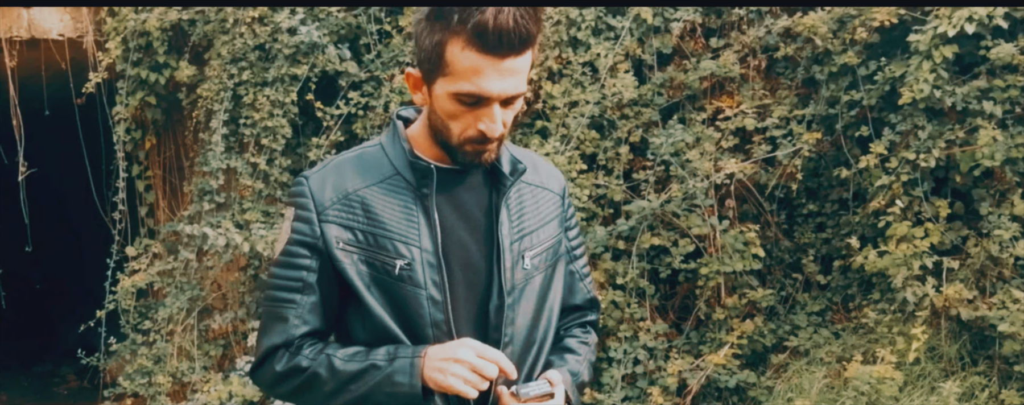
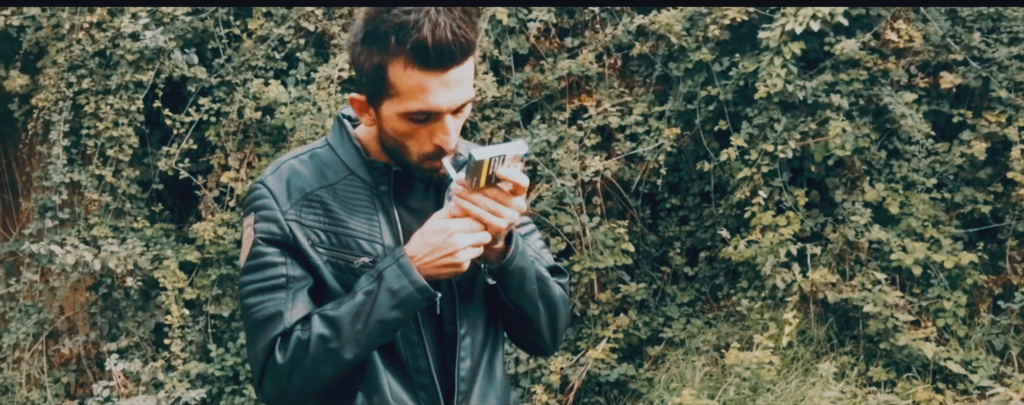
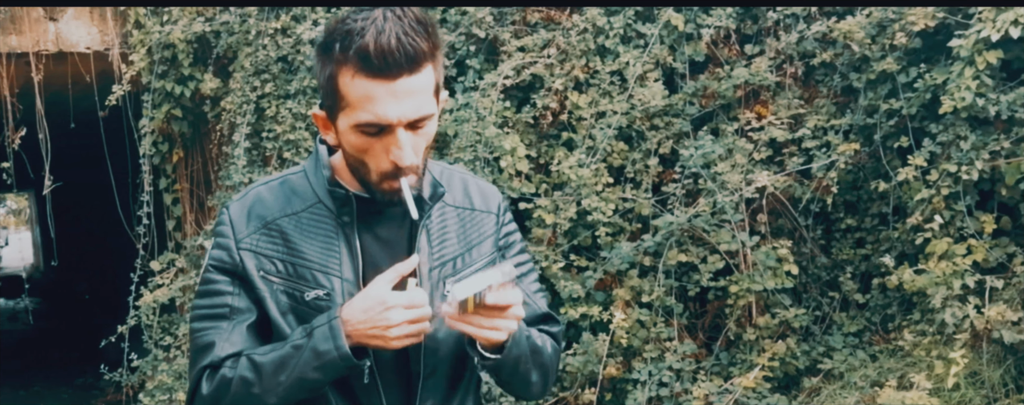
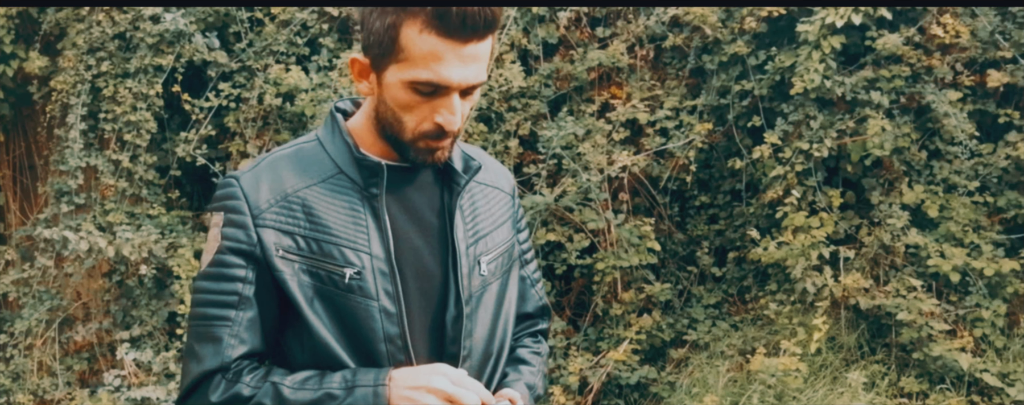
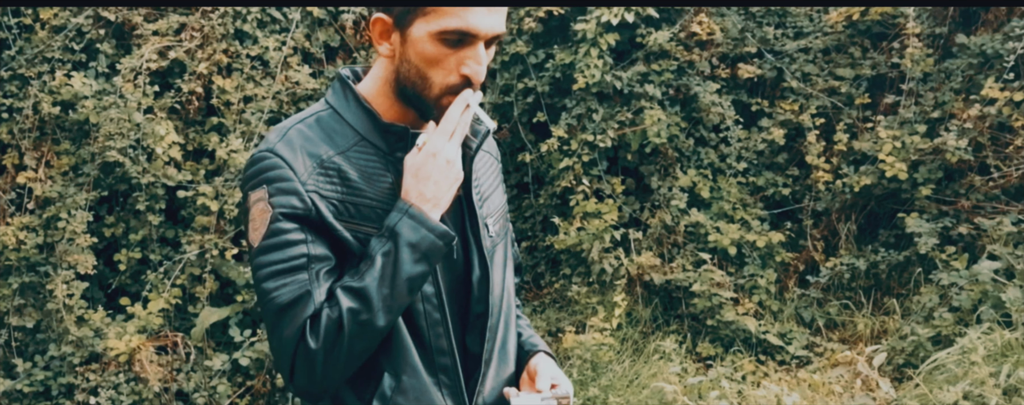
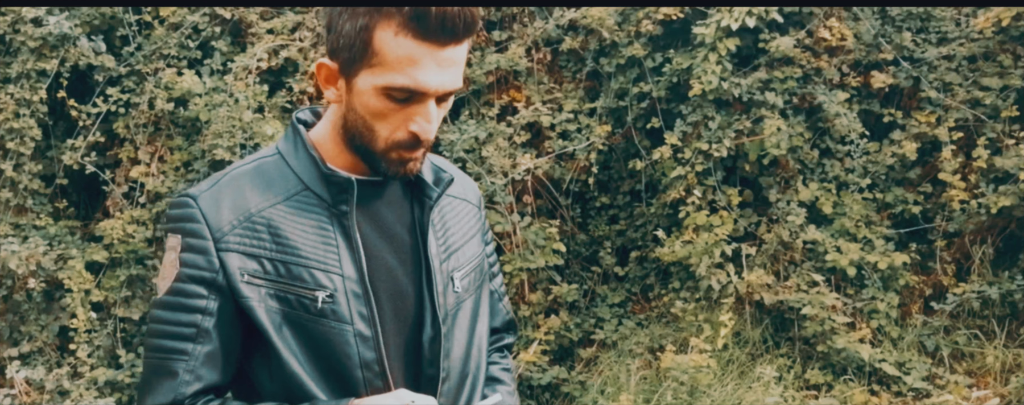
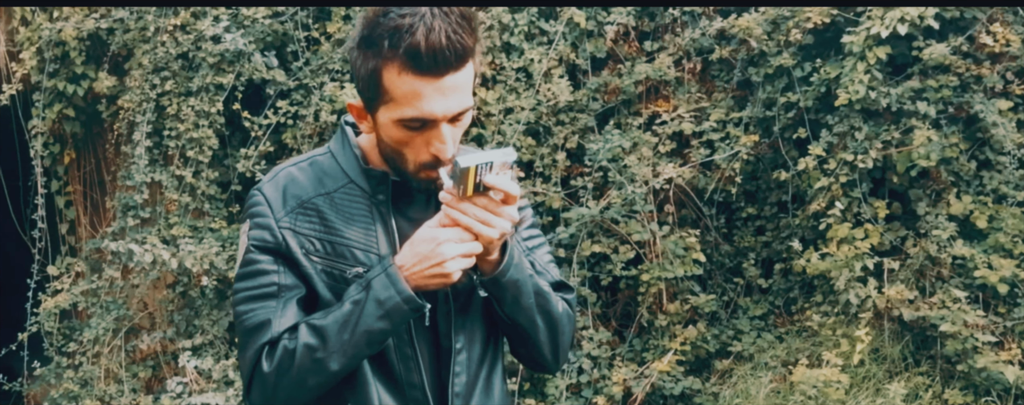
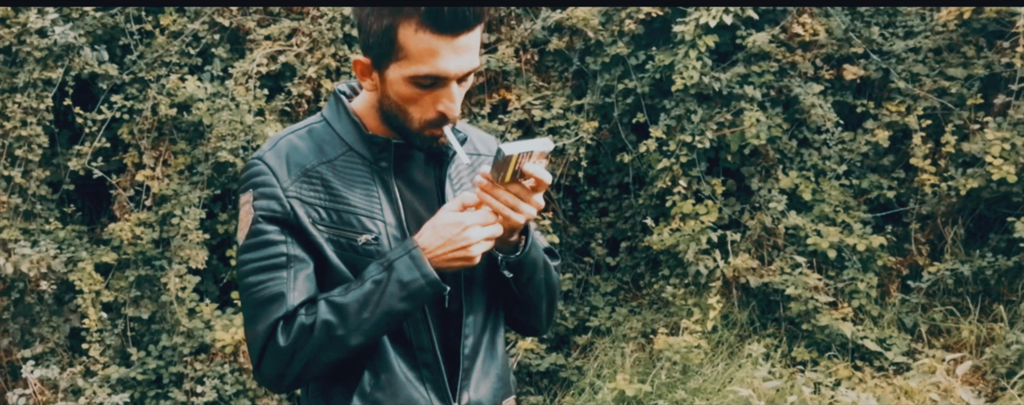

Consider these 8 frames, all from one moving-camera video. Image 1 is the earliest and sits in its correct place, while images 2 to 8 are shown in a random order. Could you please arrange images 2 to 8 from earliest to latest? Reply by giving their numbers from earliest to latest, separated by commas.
4, 6, 5, 8, 2, 7, 3
